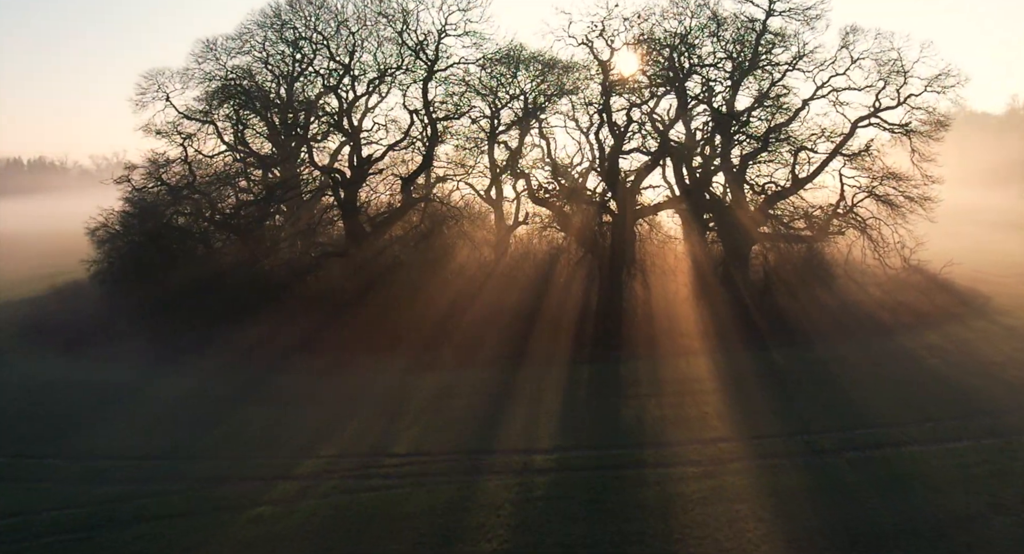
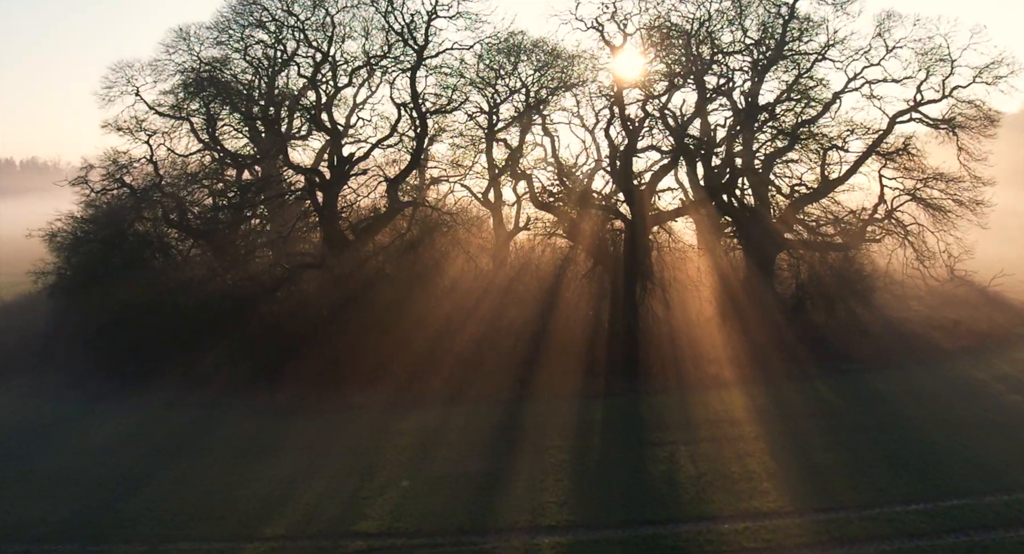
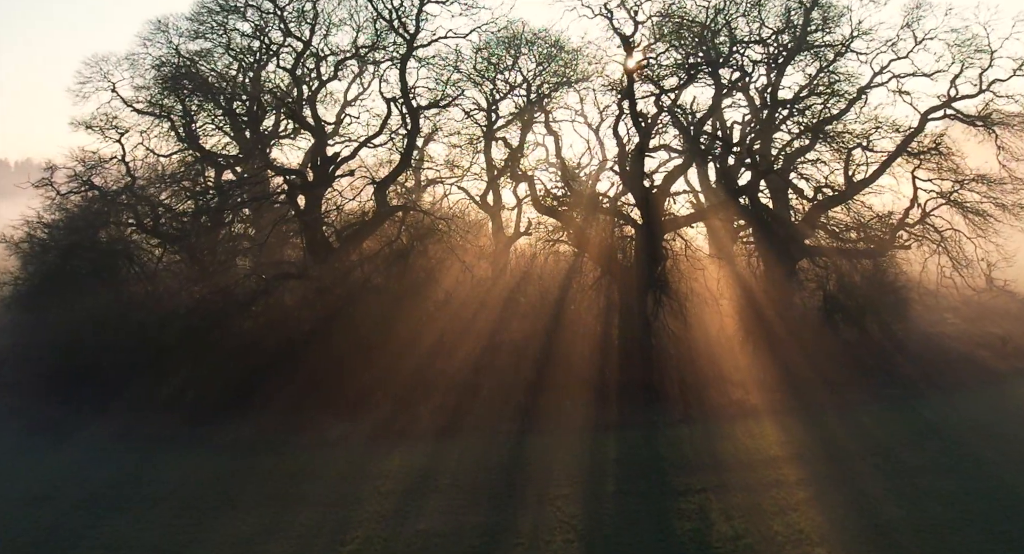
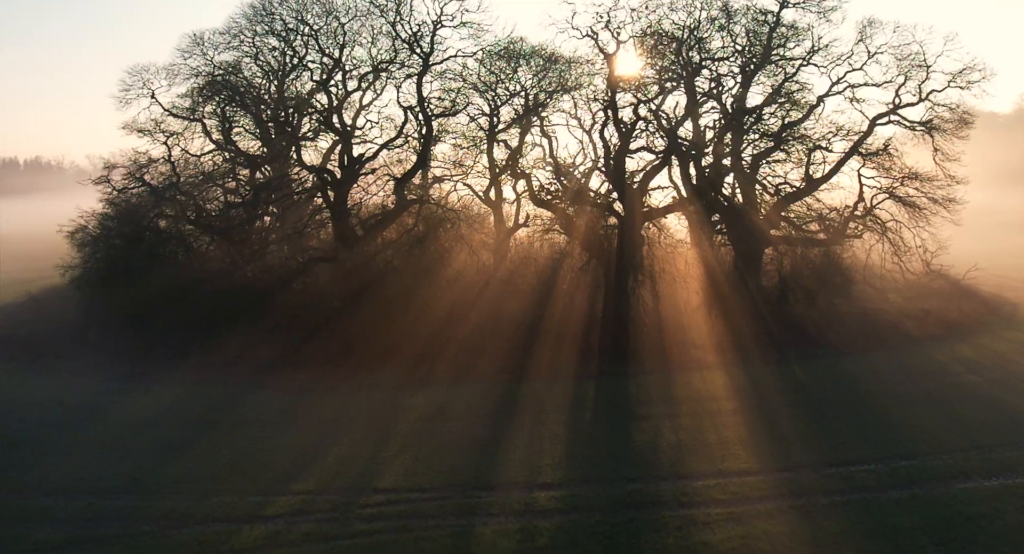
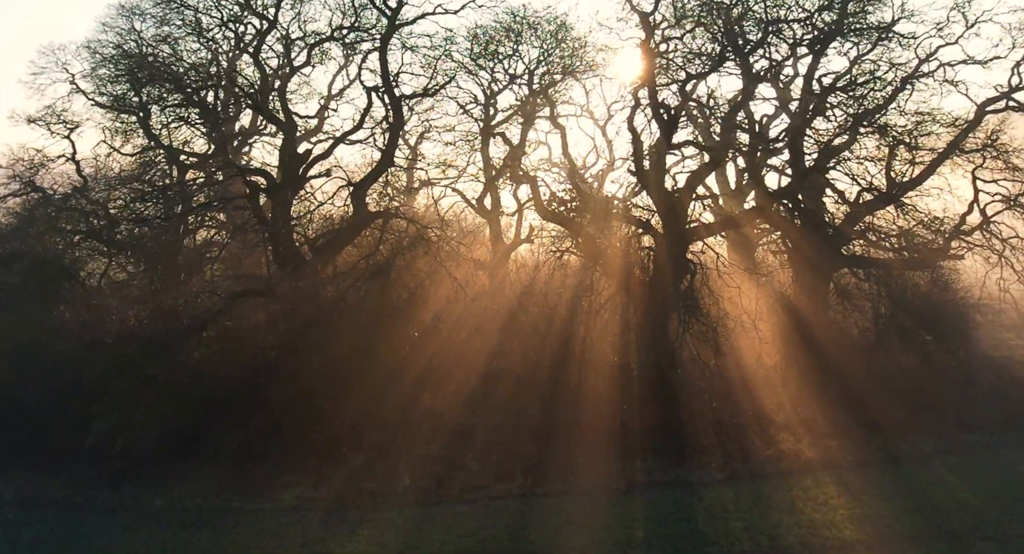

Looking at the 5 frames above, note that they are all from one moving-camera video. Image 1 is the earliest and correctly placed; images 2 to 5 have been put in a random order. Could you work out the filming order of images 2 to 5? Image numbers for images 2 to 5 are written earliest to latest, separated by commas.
4, 2, 3, 5
